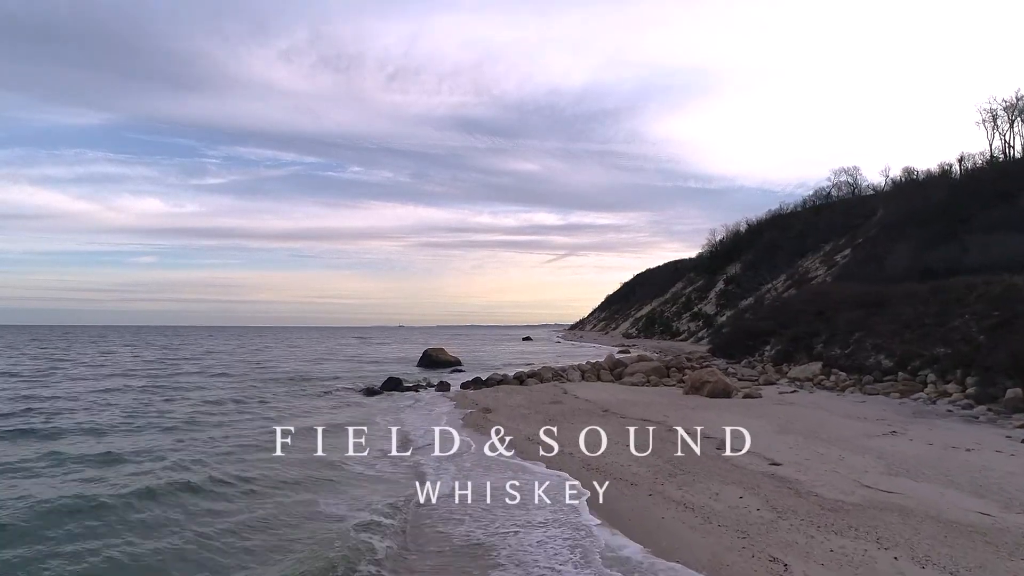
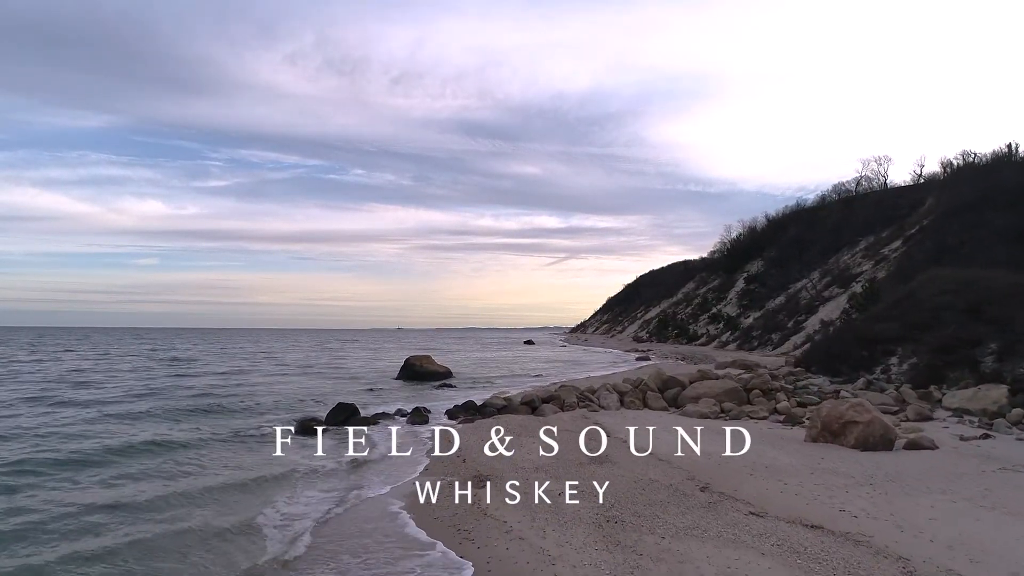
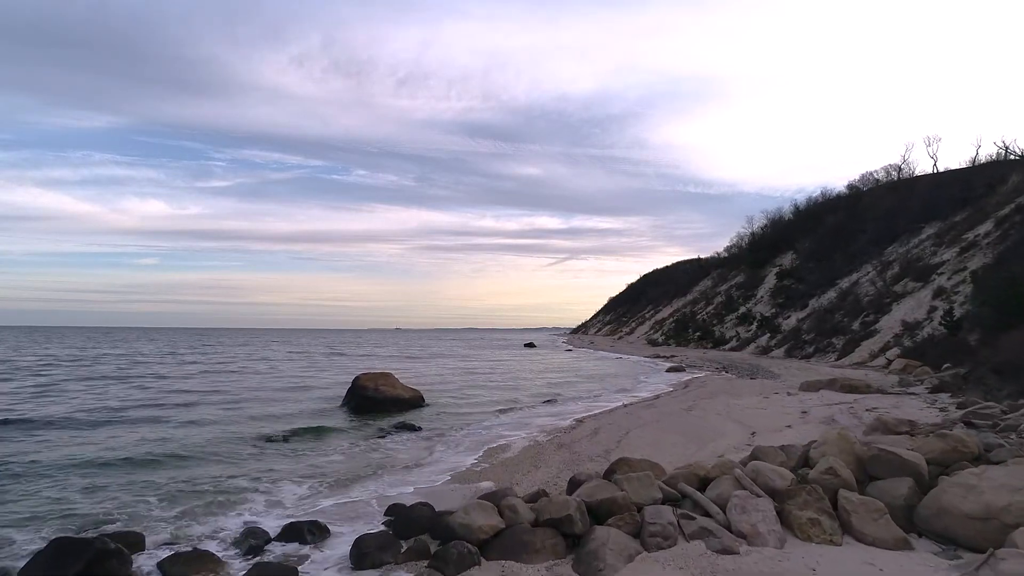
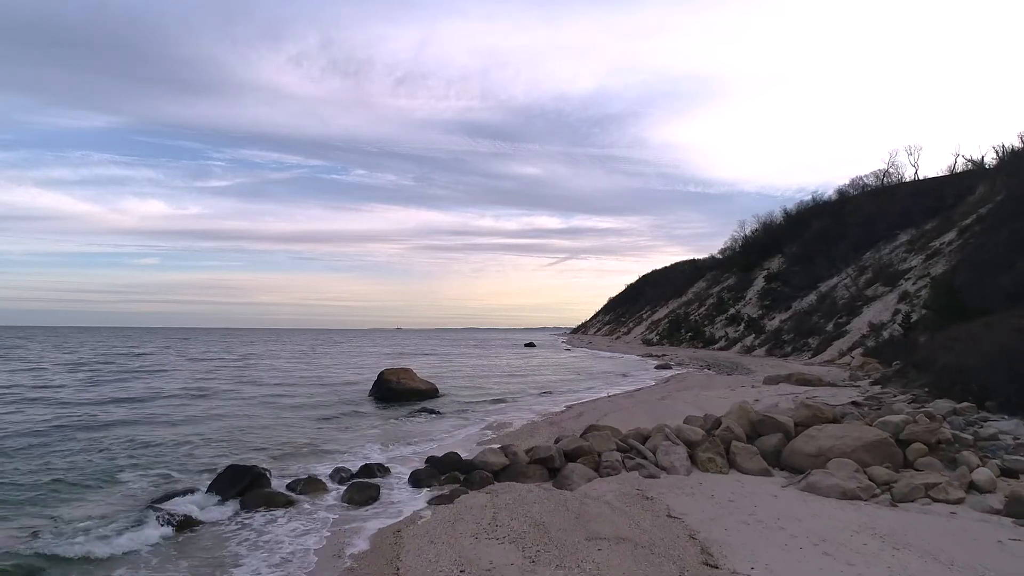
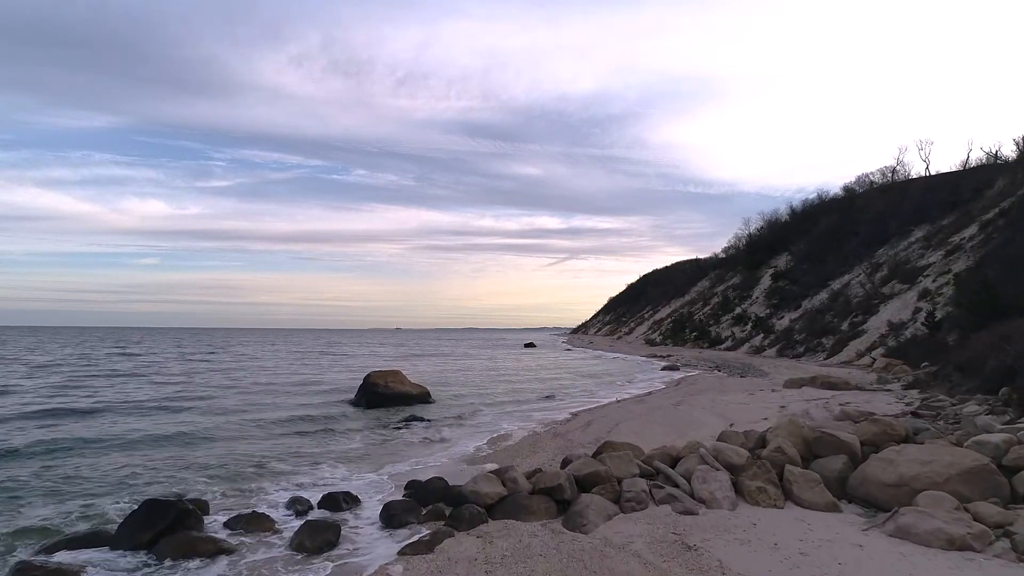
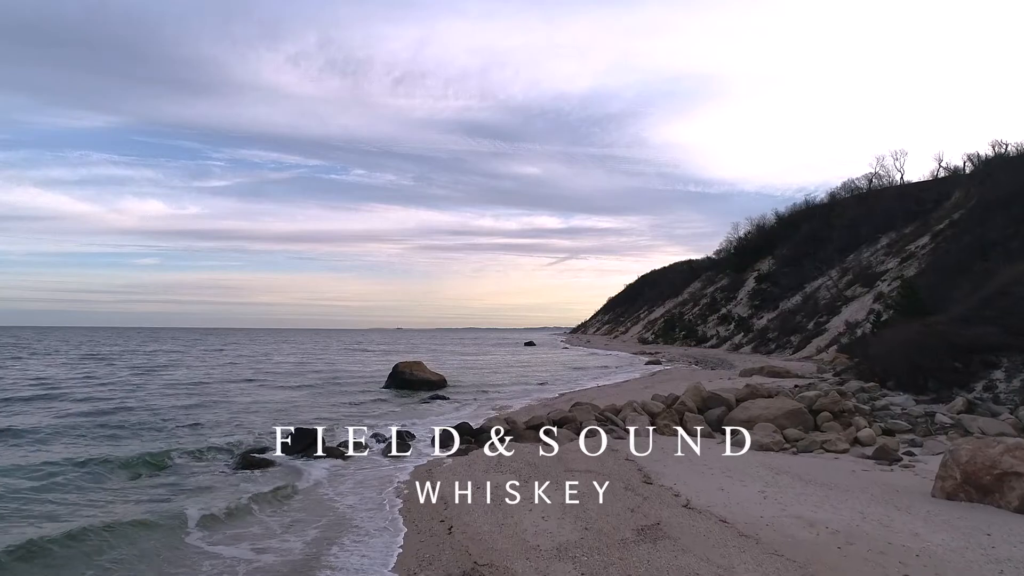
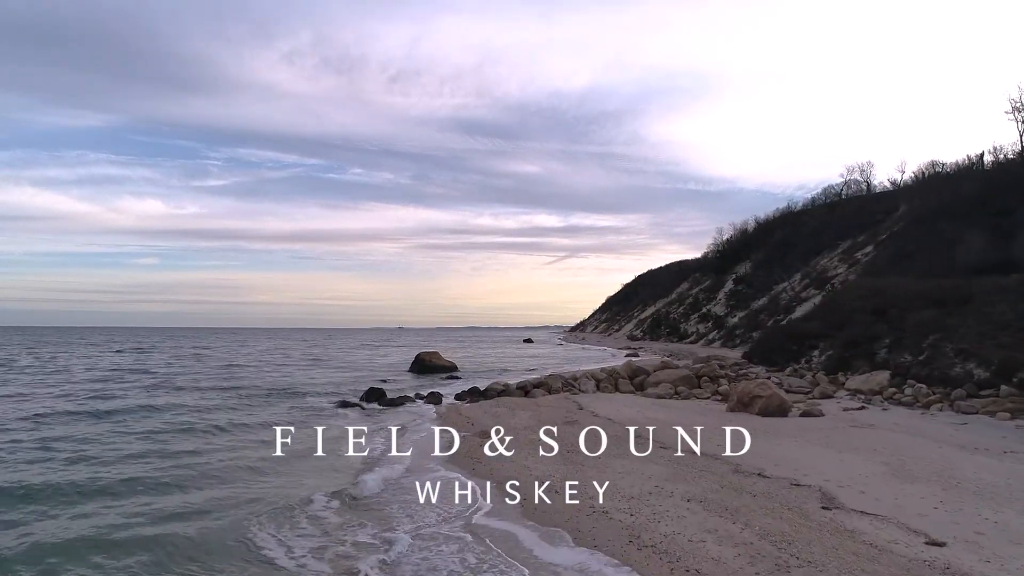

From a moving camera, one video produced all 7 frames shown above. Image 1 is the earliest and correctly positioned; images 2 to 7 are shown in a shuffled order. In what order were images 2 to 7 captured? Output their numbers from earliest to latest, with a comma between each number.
7, 2, 6, 4, 5, 3
